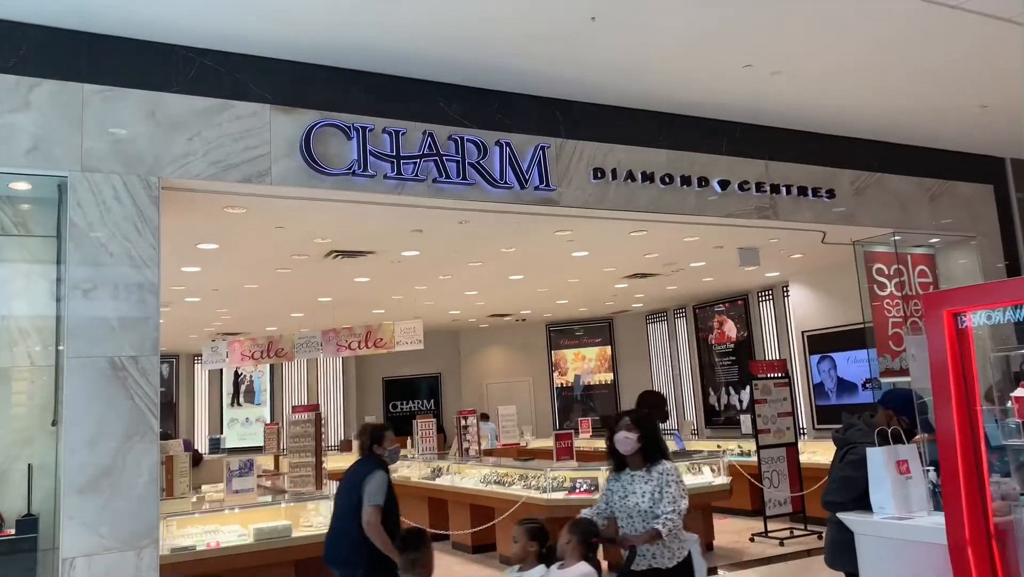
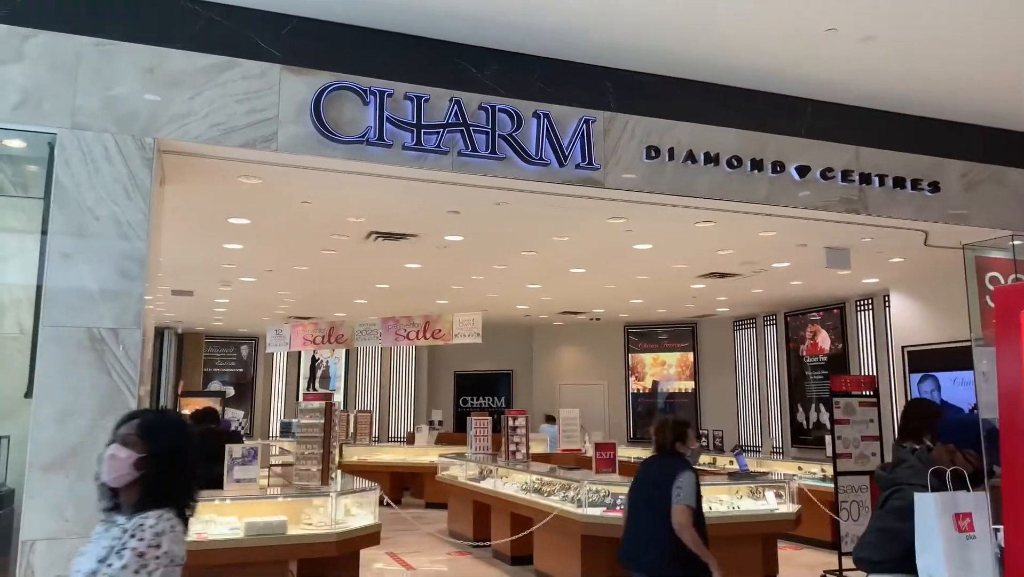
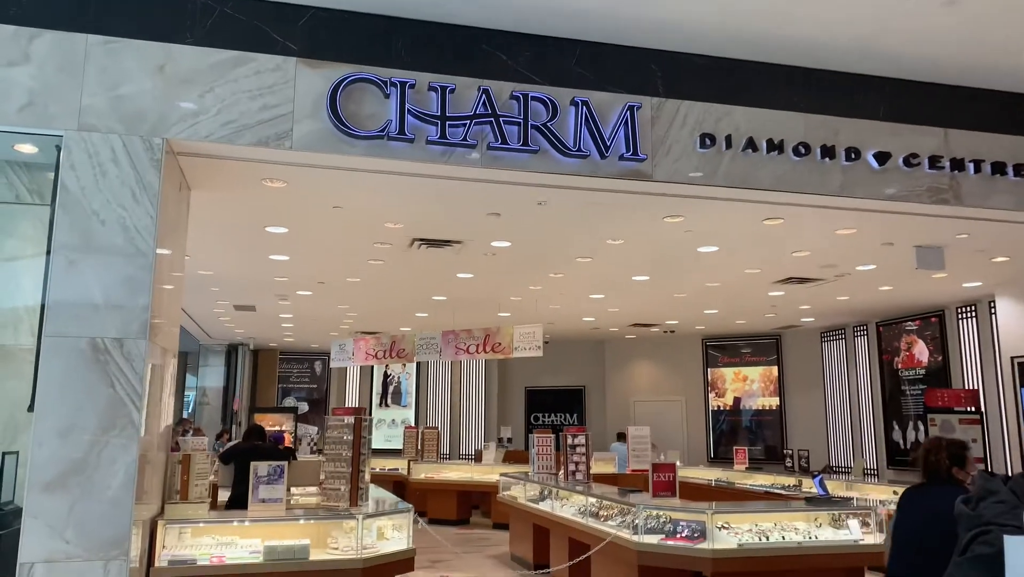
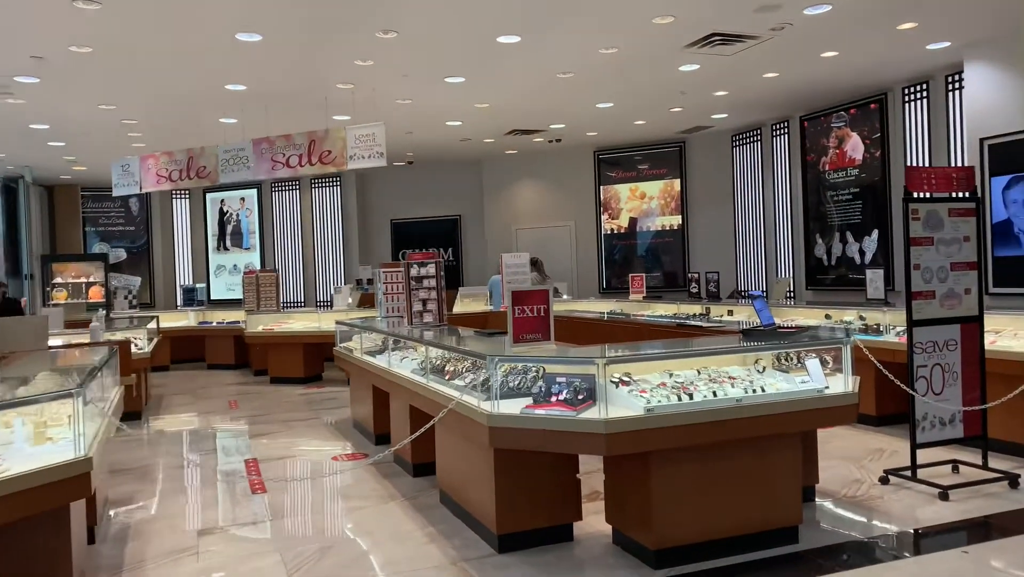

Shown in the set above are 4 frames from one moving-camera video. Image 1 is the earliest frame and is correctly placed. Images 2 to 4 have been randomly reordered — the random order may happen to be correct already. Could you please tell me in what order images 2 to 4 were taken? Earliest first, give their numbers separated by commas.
2, 3, 4
